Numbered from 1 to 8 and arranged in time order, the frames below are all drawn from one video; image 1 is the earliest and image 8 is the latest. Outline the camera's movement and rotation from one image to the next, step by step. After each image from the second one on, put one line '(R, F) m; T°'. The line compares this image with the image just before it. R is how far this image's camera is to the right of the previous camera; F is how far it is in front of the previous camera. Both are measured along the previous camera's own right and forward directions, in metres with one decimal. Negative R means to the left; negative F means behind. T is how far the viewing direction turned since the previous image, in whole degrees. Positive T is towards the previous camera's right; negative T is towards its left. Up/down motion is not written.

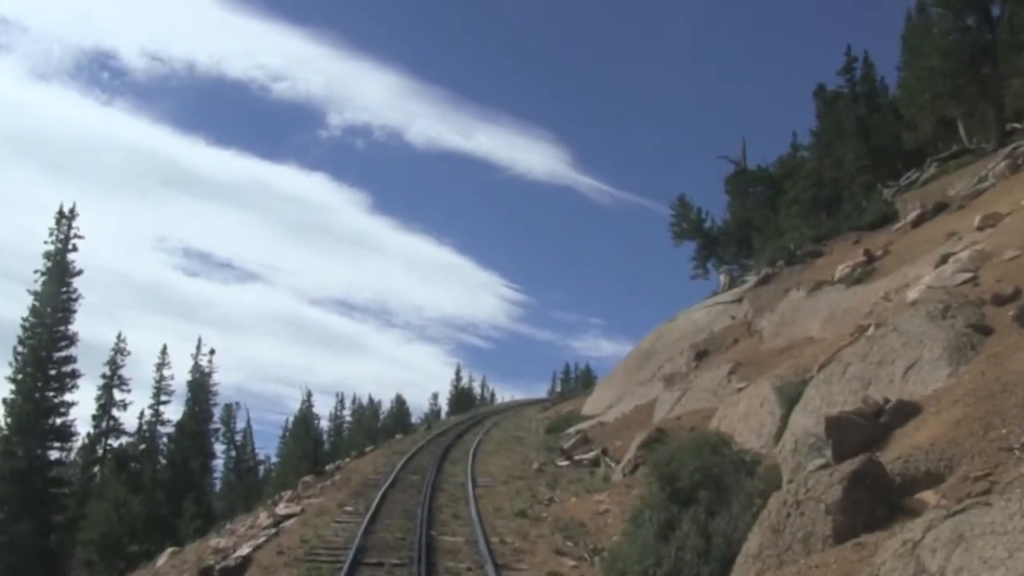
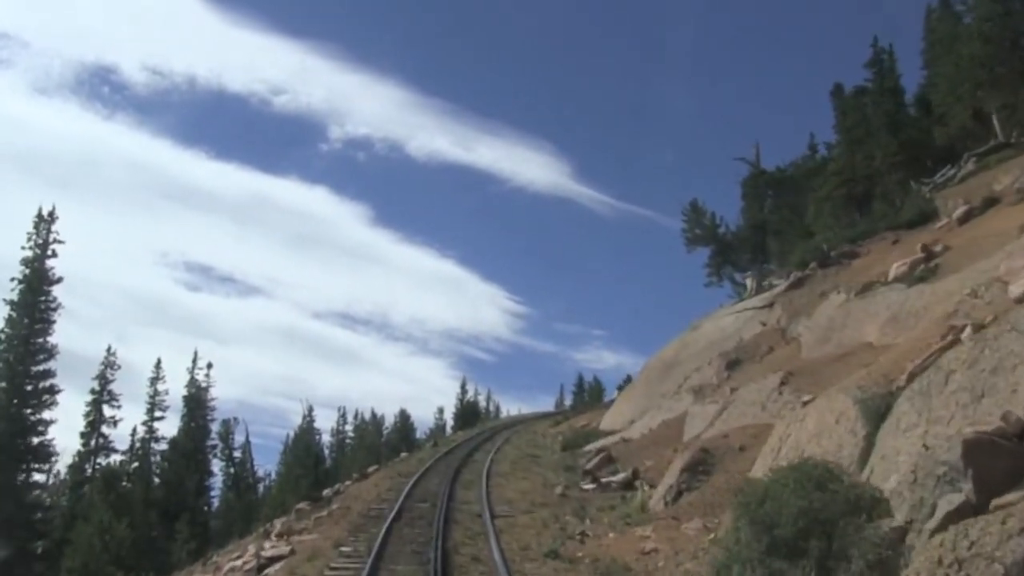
(-0.4, +2.8) m; 0°
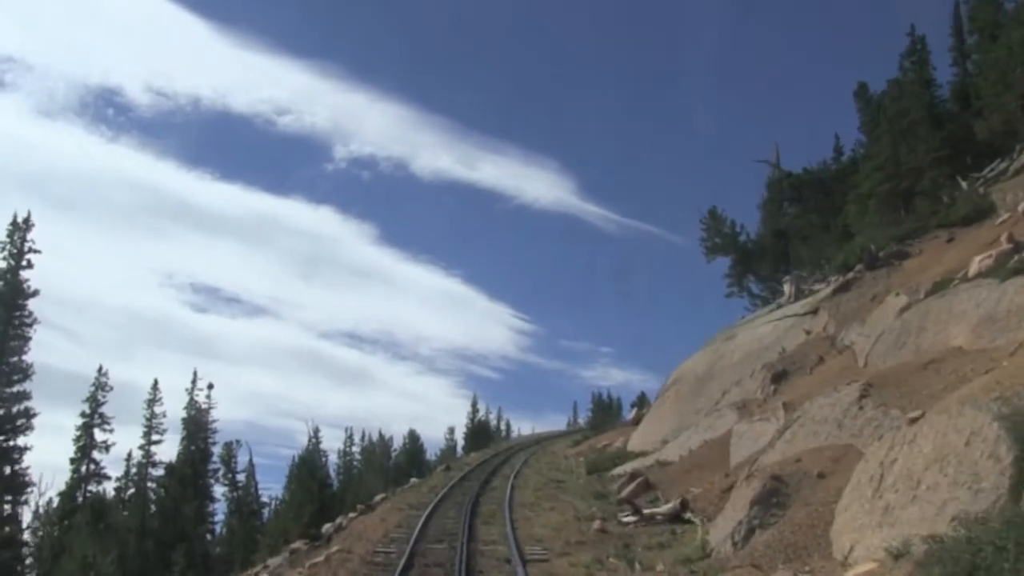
(-0.4, +3.1) m; 0°
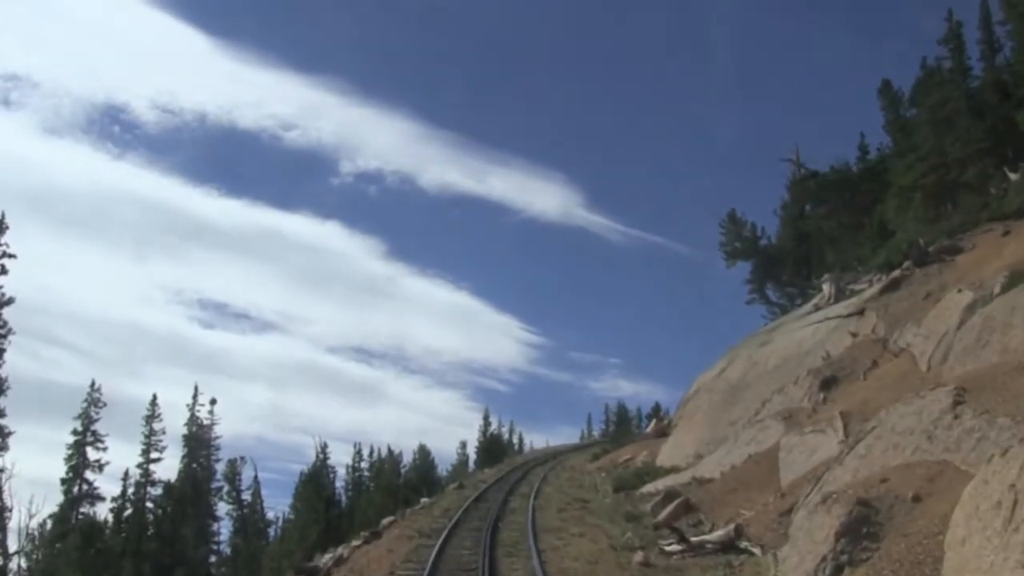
(-0.3, +2.7) m; 0°
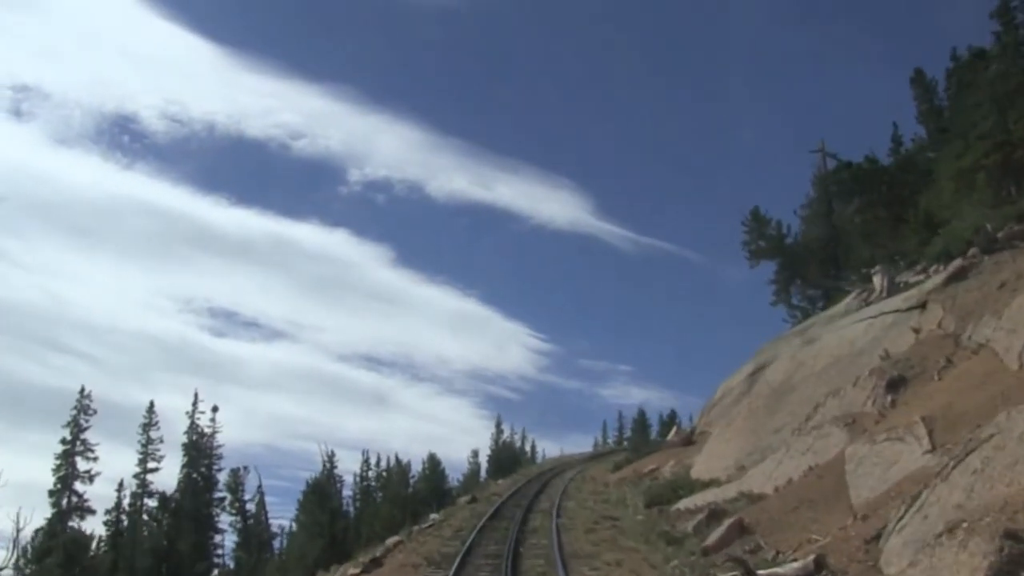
(-0.2, +3.2) m; -1°
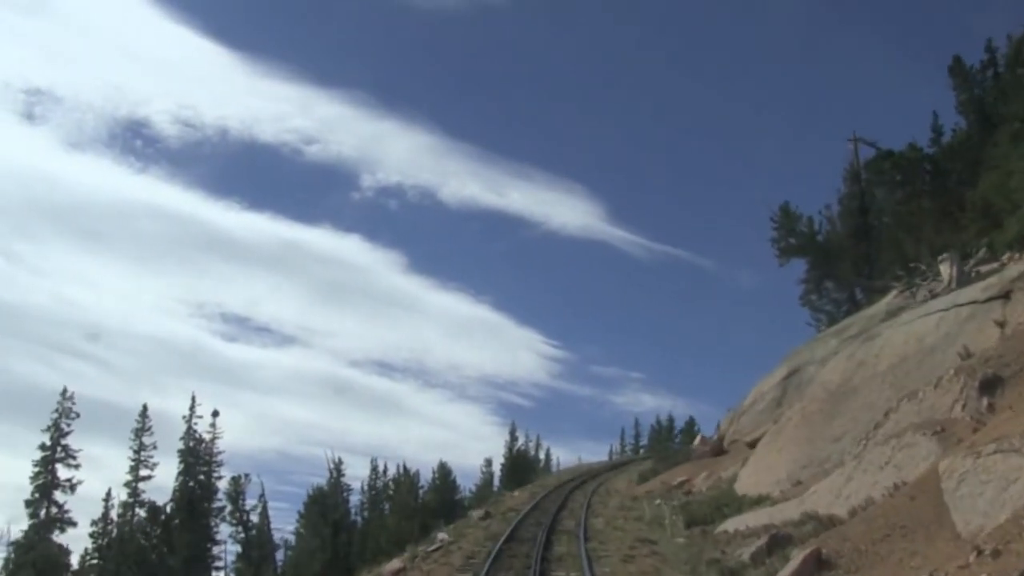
(-0.2, +3.5) m; -1°
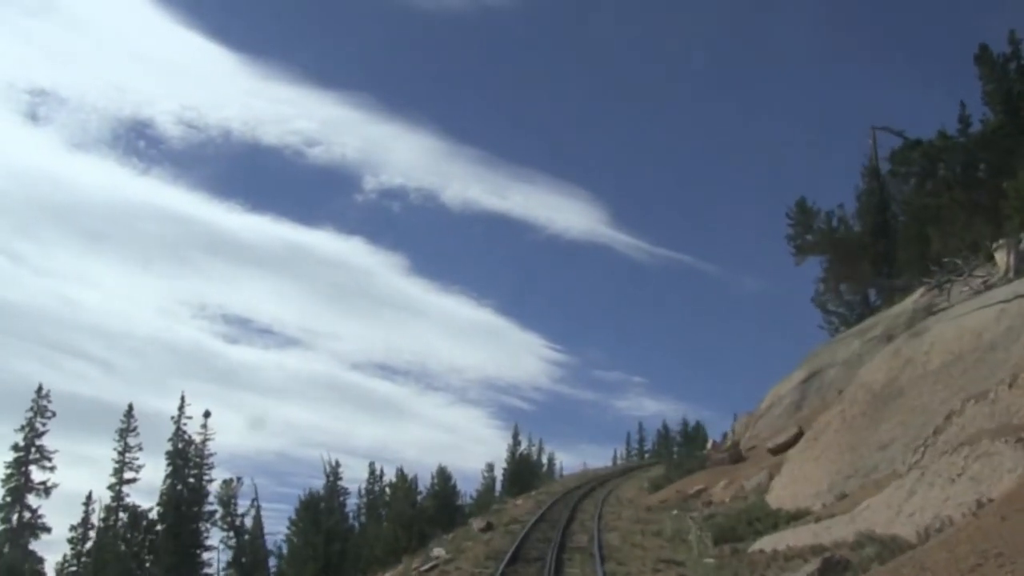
(-0.1, +2.8) m; 0°
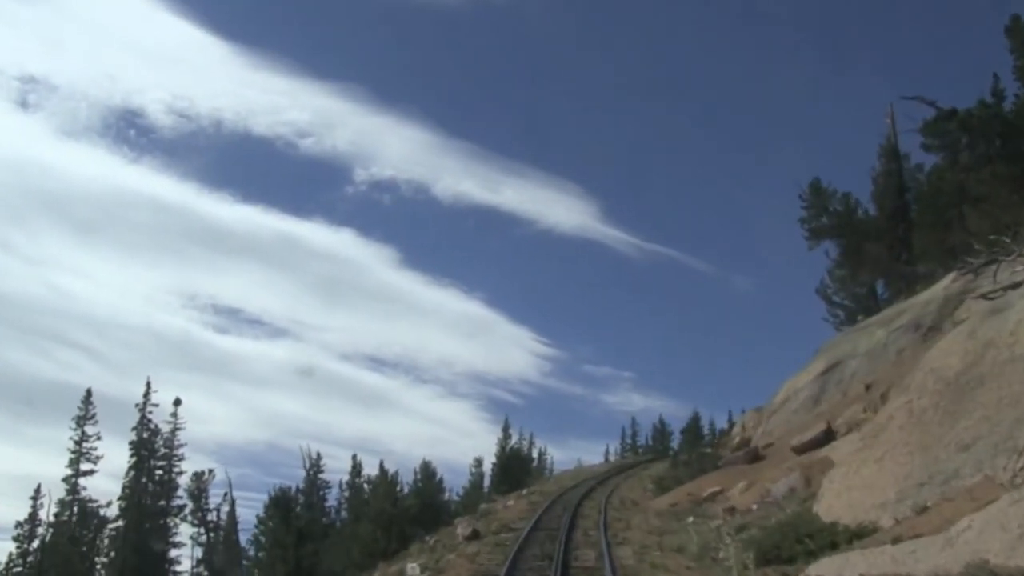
(-0.1, +4.2) m; +1°
